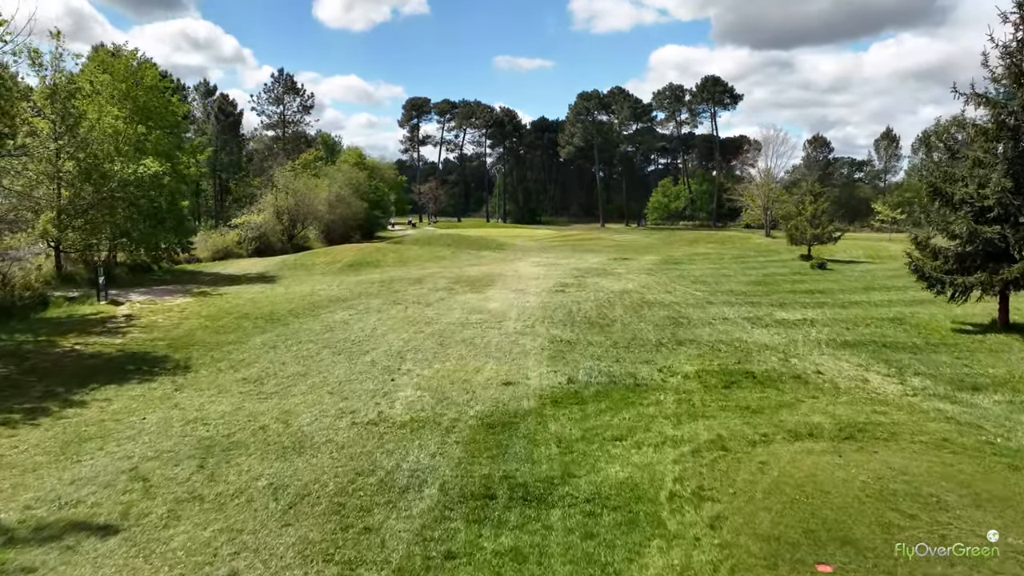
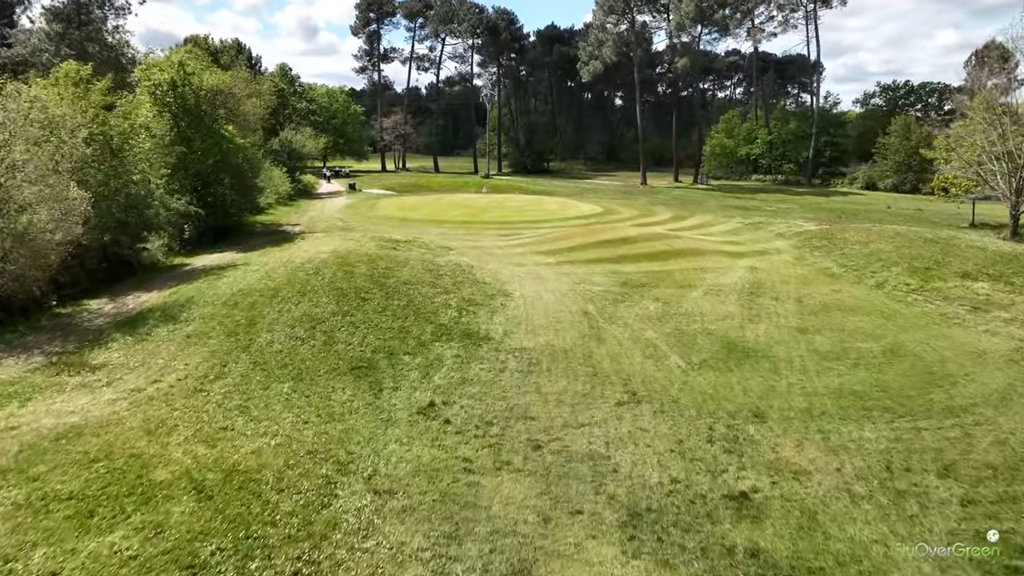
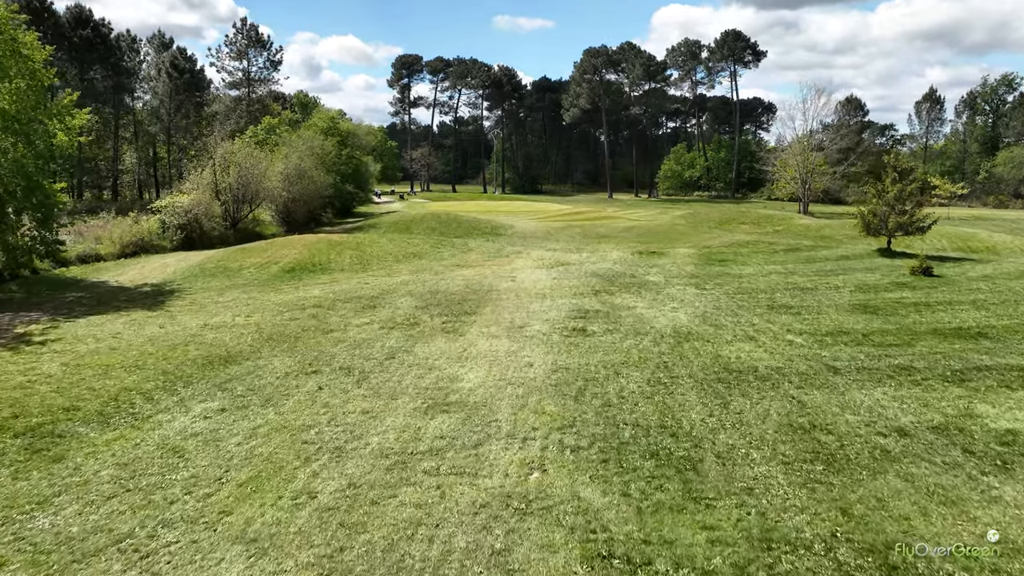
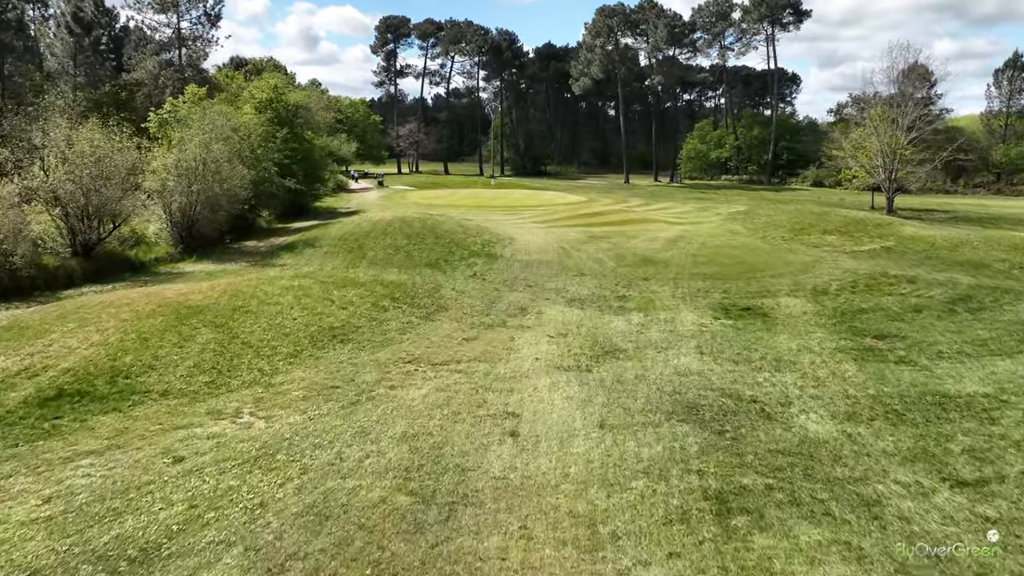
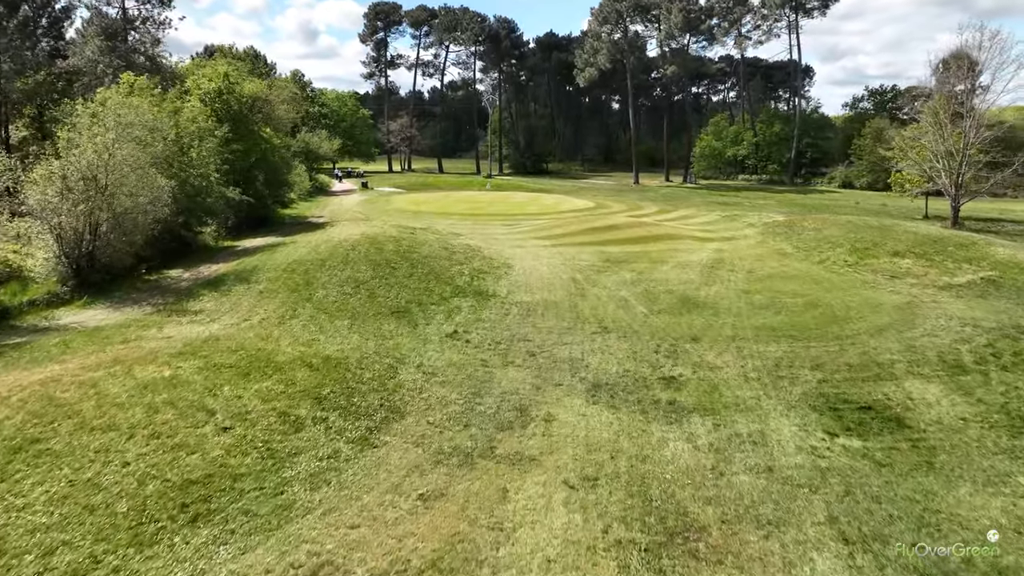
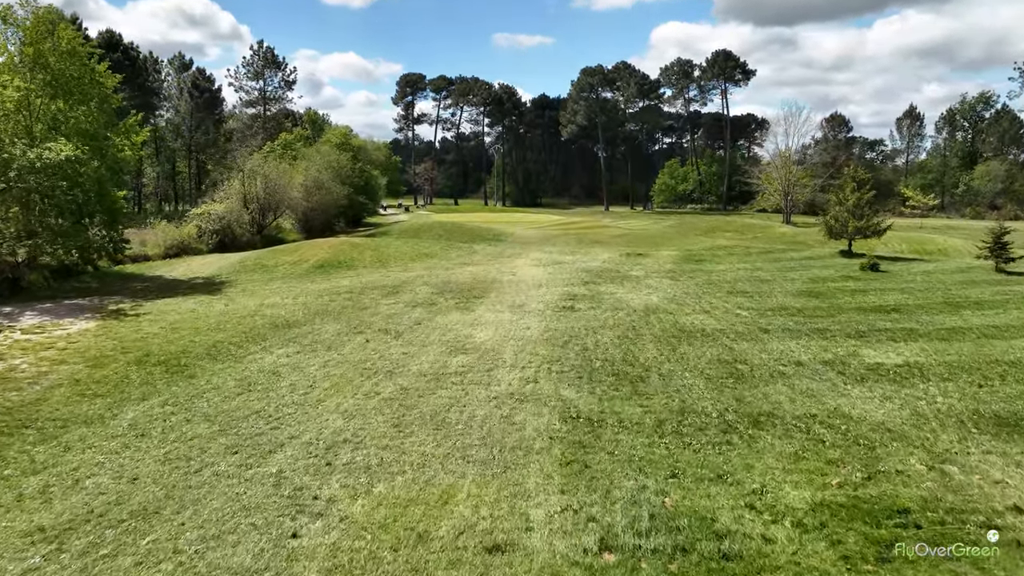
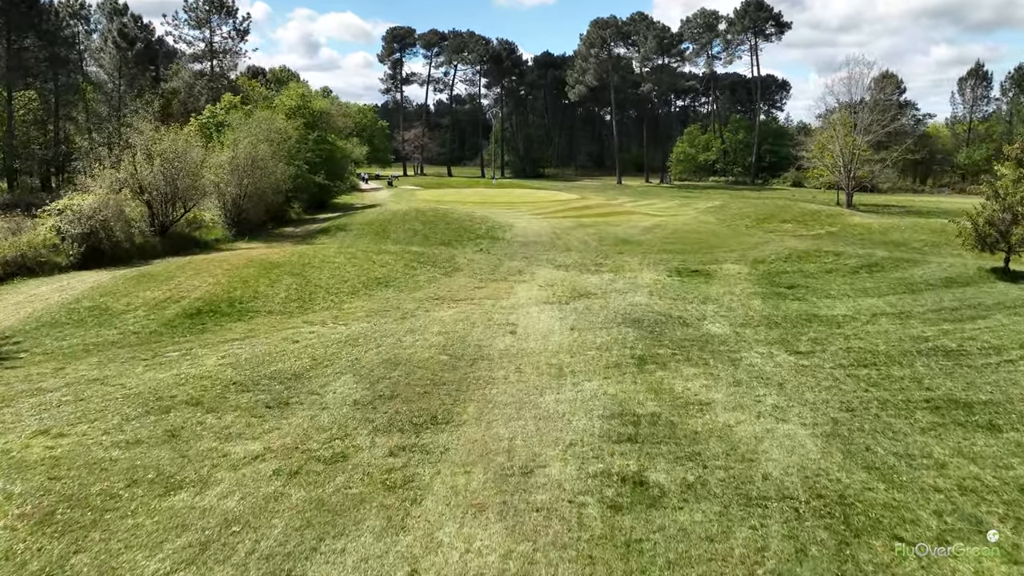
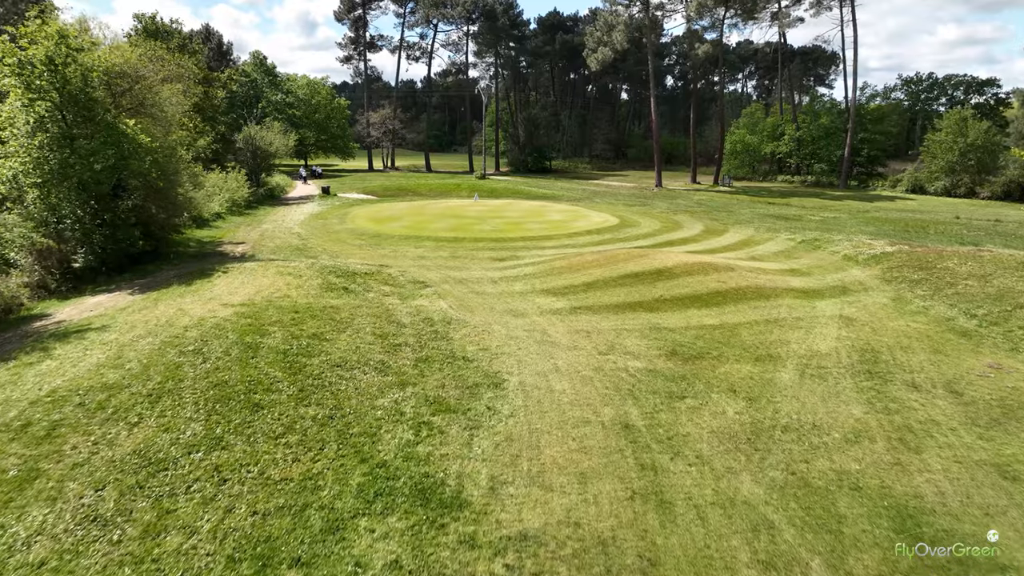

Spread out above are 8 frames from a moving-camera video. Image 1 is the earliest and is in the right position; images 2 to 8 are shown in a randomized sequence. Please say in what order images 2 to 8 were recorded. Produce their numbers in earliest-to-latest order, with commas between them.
6, 3, 7, 4, 5, 2, 8
